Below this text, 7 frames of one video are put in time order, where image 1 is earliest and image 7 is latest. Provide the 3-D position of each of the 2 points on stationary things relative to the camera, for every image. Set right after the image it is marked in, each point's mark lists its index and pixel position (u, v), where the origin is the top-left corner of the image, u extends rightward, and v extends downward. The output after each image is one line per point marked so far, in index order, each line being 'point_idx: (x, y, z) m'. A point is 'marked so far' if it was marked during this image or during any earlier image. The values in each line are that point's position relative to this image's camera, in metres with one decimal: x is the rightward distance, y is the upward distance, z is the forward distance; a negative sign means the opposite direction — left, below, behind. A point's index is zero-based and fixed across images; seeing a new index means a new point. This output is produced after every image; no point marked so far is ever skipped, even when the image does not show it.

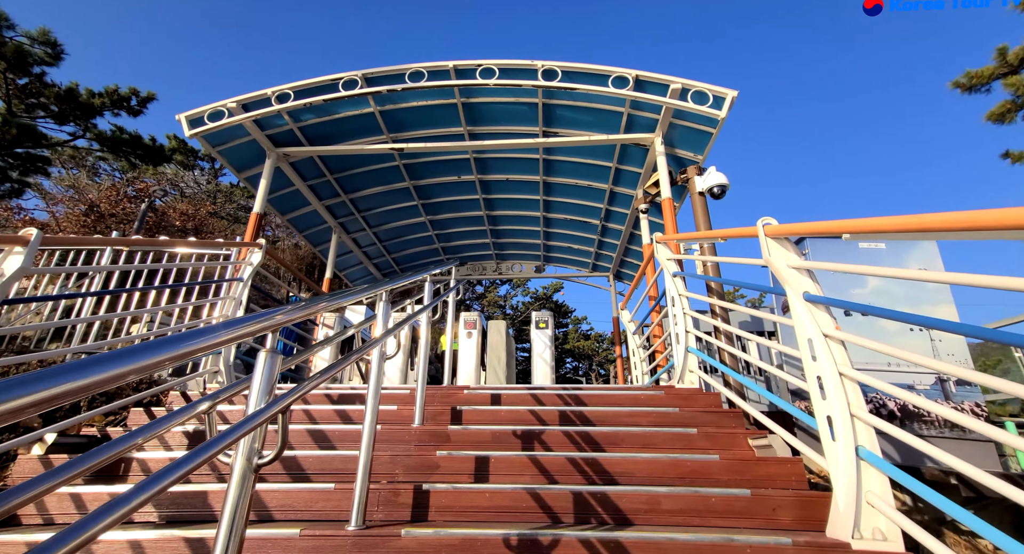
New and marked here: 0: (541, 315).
0: (+0.4, -0.6, +6.5) m
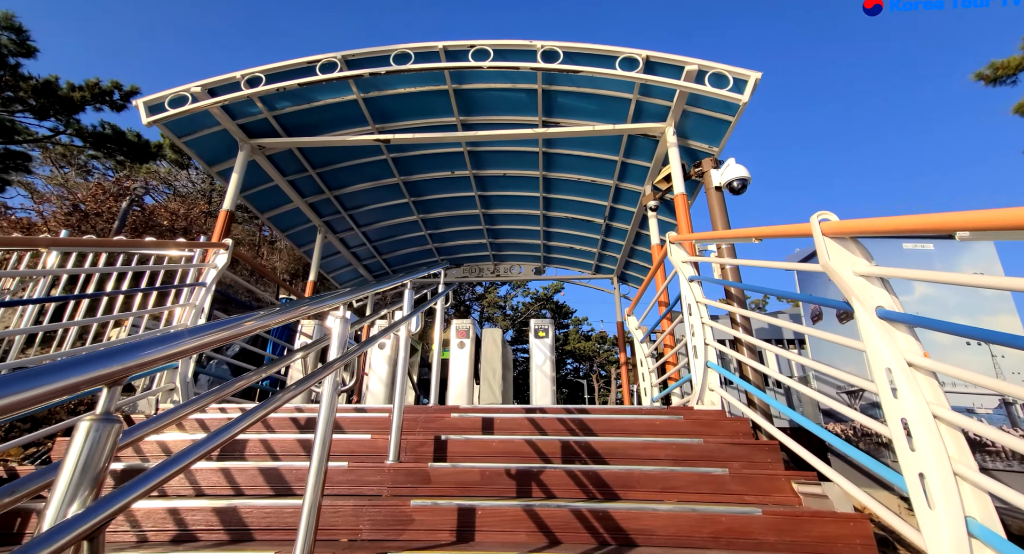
0: (+0.4, -0.6, +5.9) m
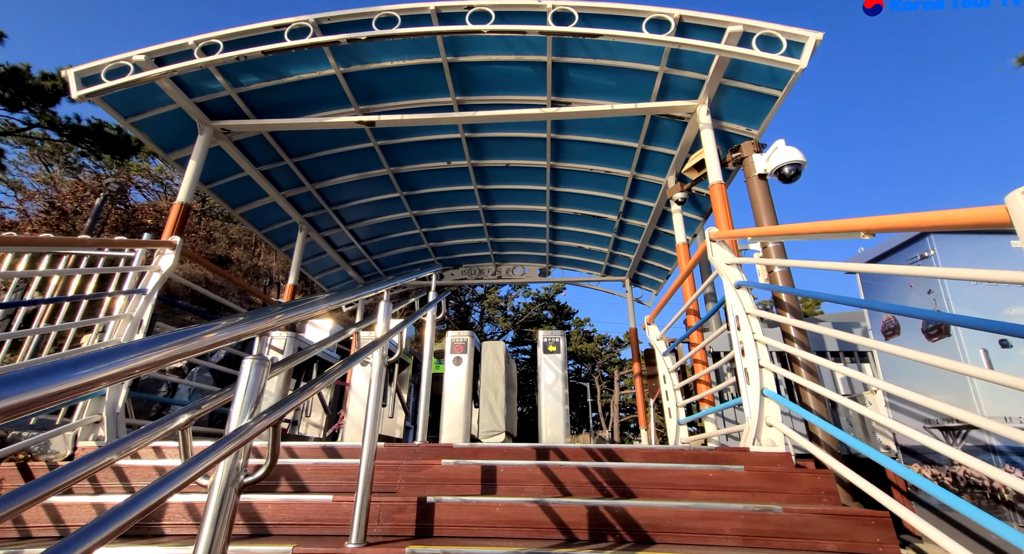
0: (+0.4, -0.6, +5.1) m
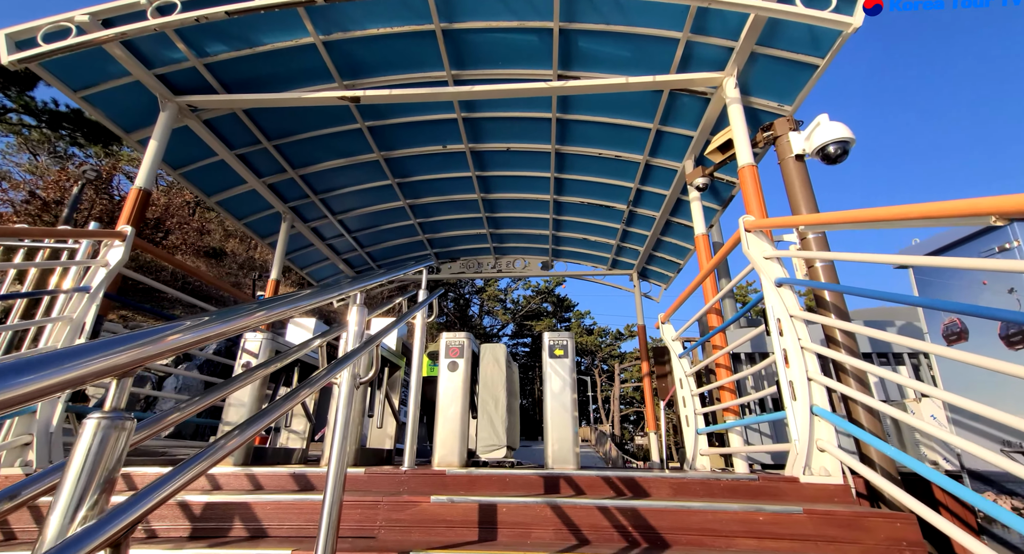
0: (+0.4, -0.6, +4.6) m
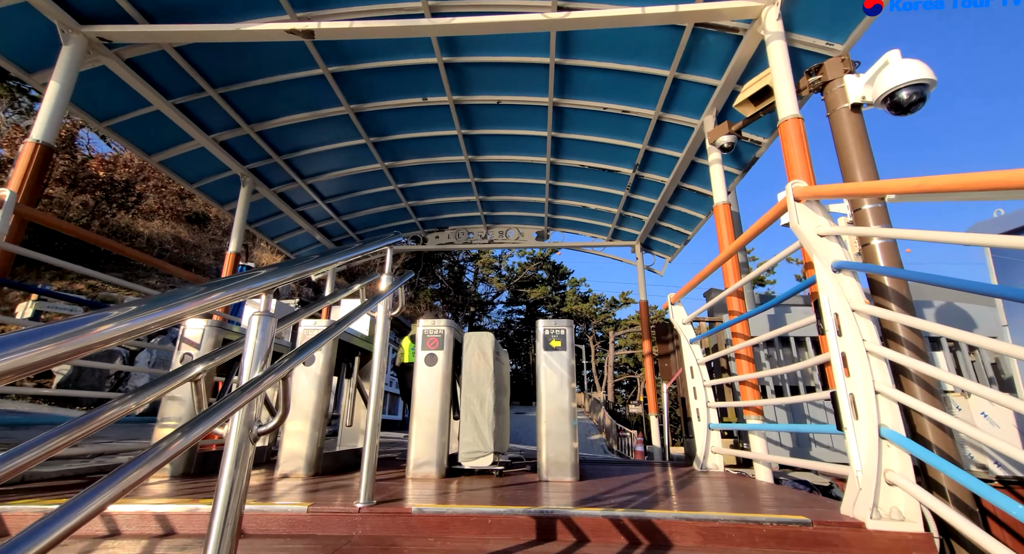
0: (+0.3, -0.4, +3.9) m
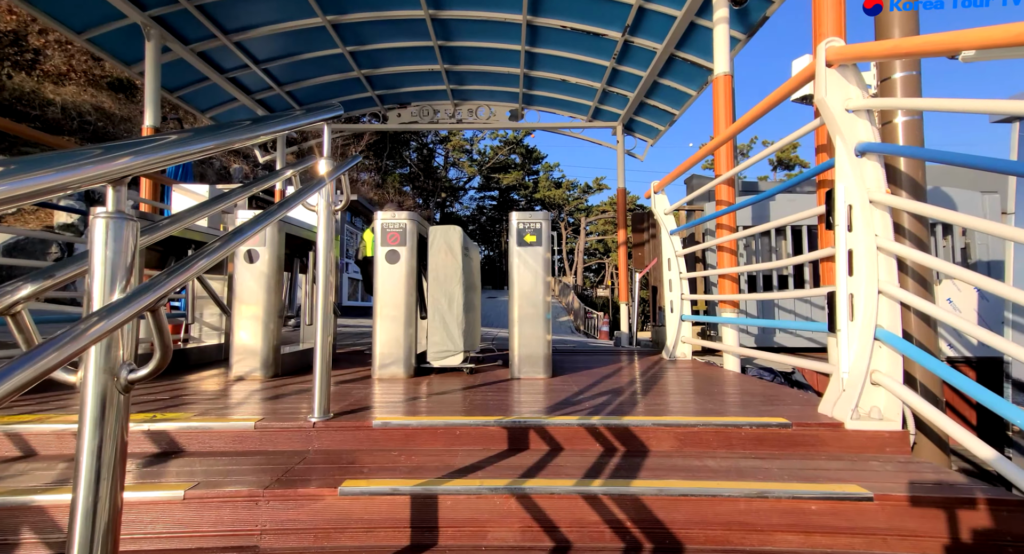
0: (+0.1, +0.5, +3.5) m
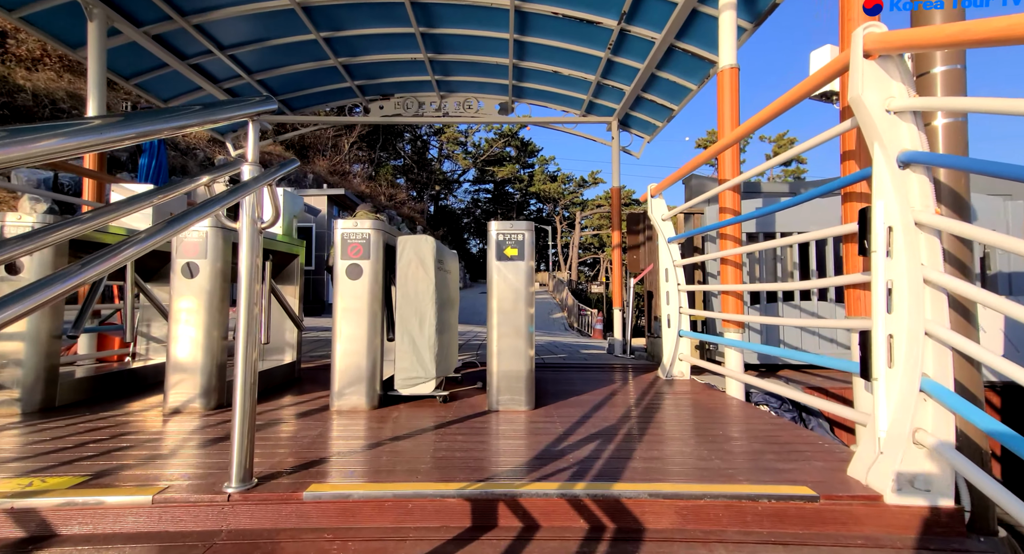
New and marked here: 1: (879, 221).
0: (0.0, +0.4, +3.1) m
1: (+1.4, +0.2, +1.8) m
